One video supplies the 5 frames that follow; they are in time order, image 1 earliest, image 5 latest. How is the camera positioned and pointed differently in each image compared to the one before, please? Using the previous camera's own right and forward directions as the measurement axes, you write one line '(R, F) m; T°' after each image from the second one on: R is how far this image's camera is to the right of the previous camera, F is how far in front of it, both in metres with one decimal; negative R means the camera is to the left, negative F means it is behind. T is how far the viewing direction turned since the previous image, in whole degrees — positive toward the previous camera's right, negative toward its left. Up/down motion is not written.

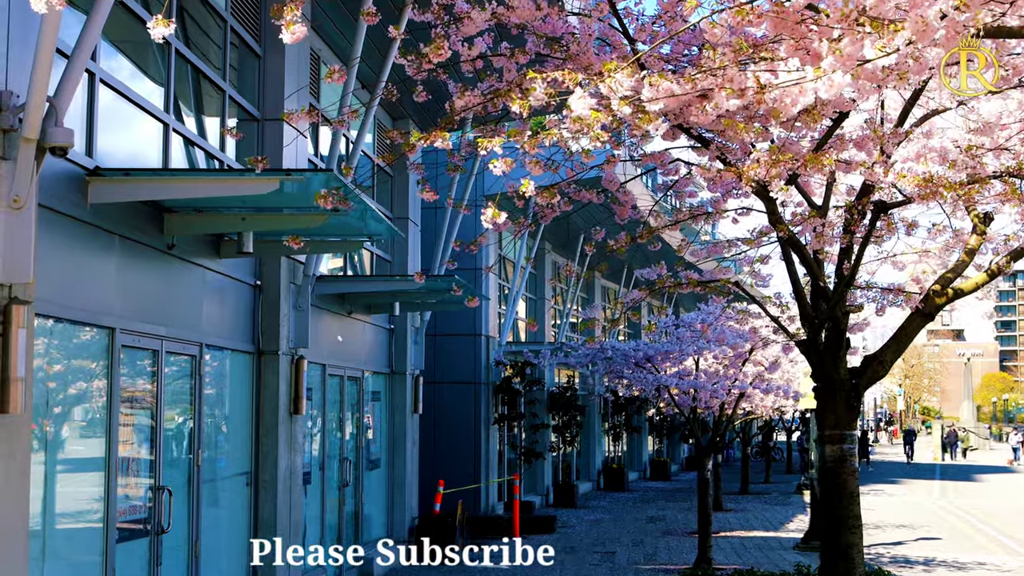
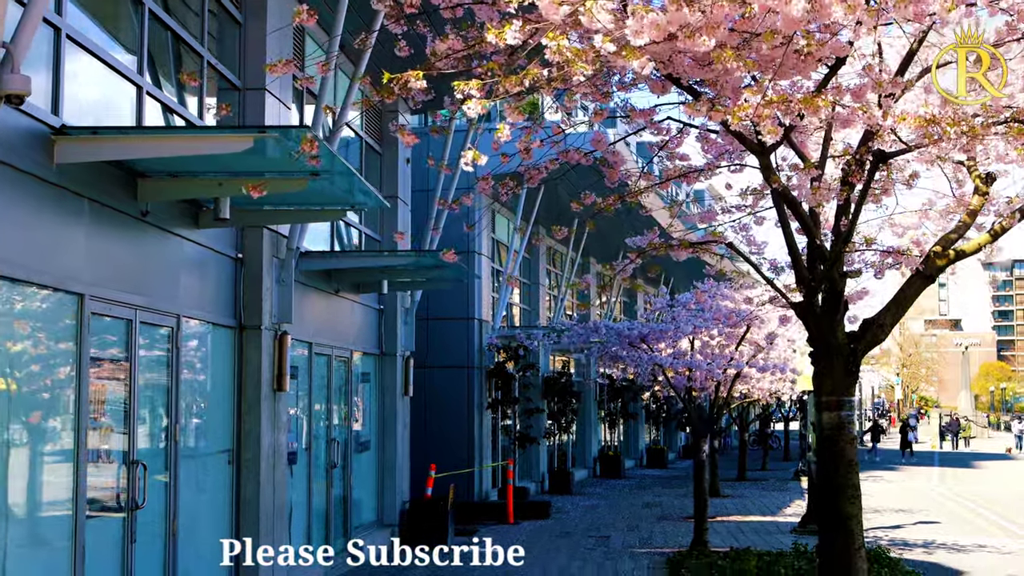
(+0.1, +0.3) m; 0°
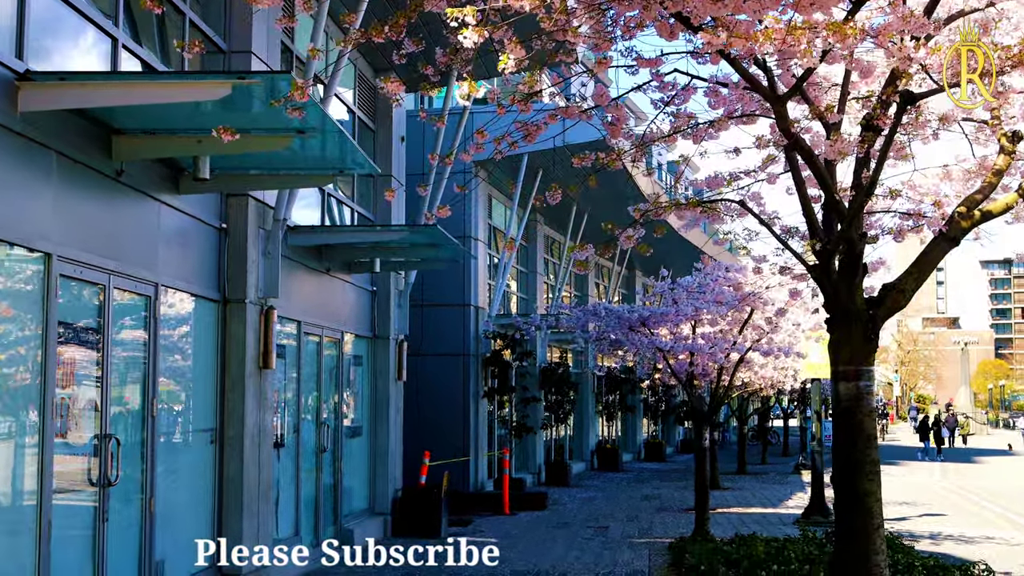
(0.0, +0.5) m; 0°
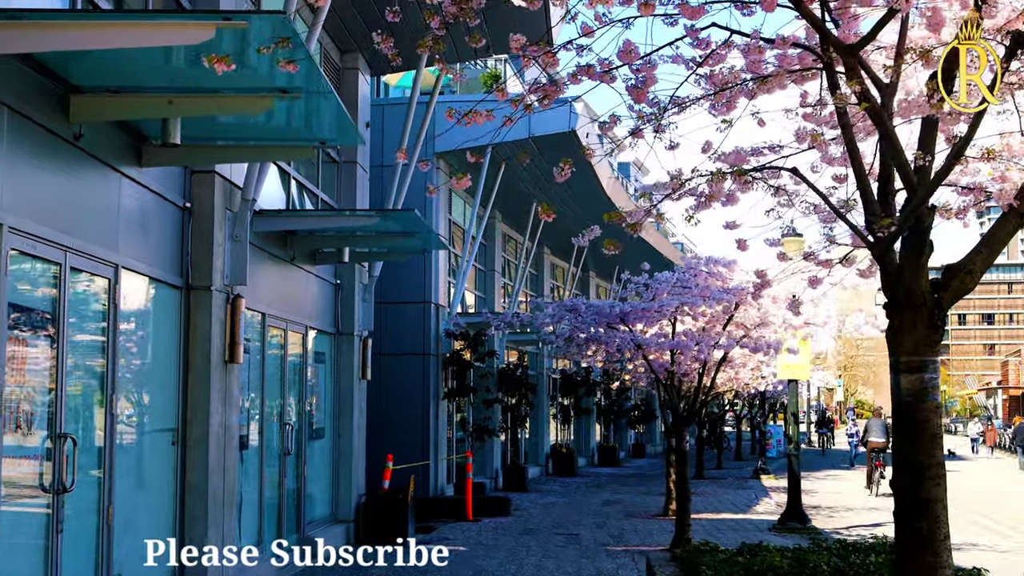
(-0.3, +0.8) m; +2°
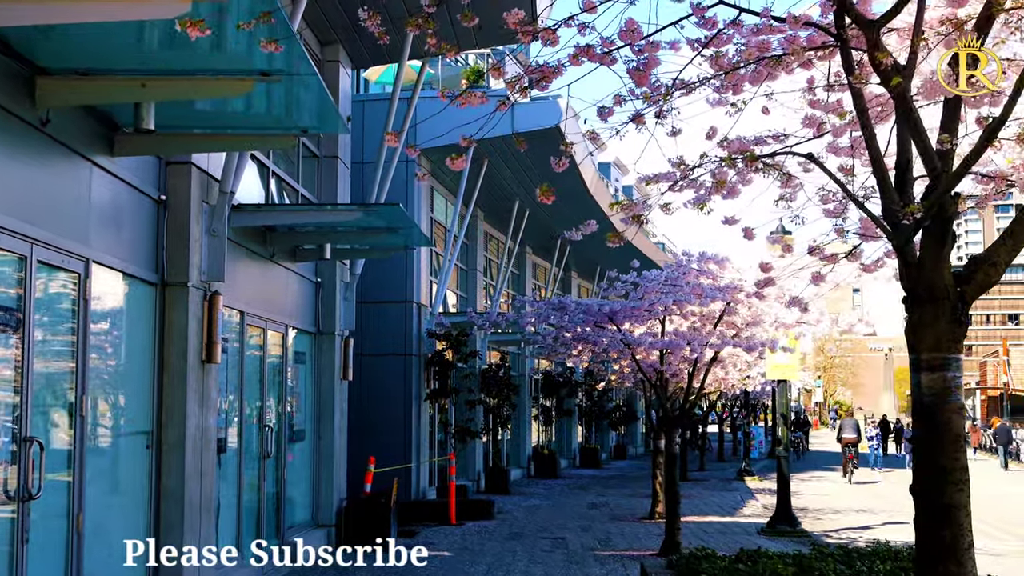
(-0.1, +0.4) m; +1°
